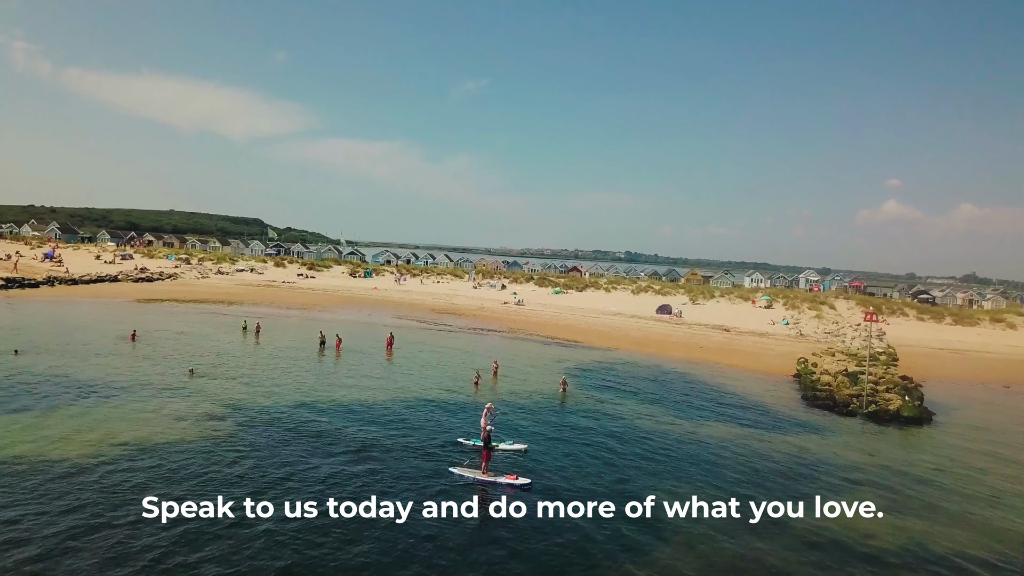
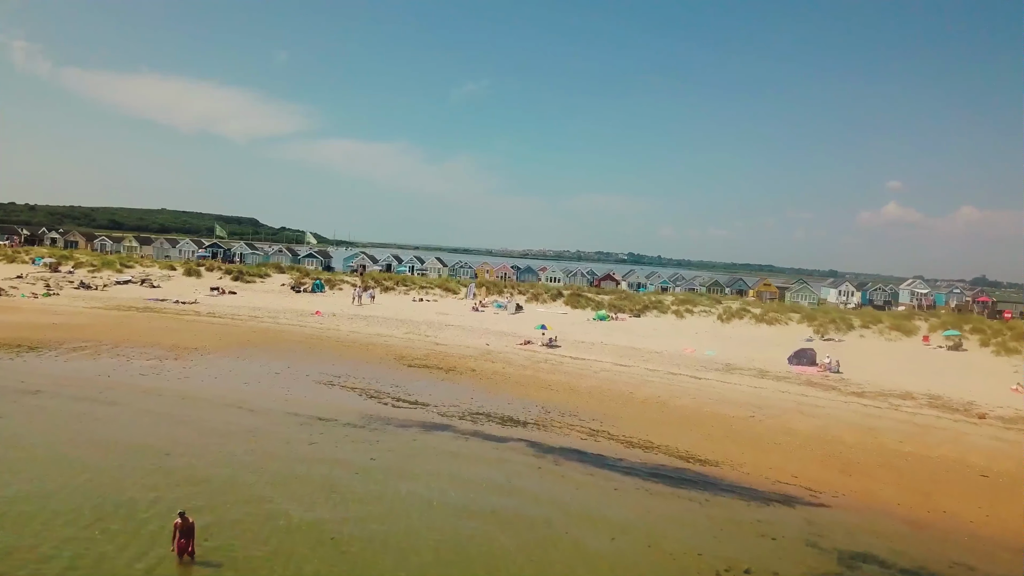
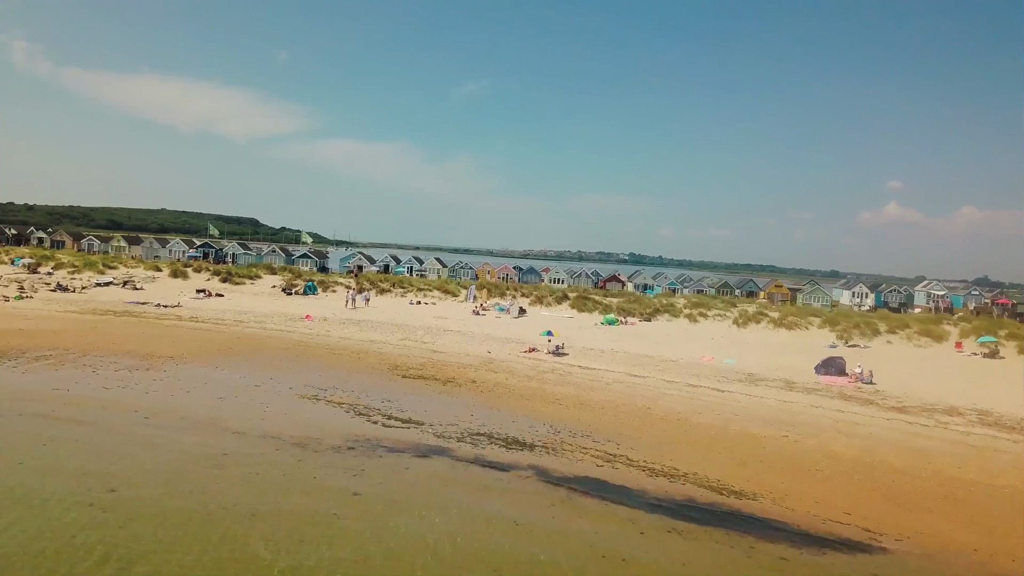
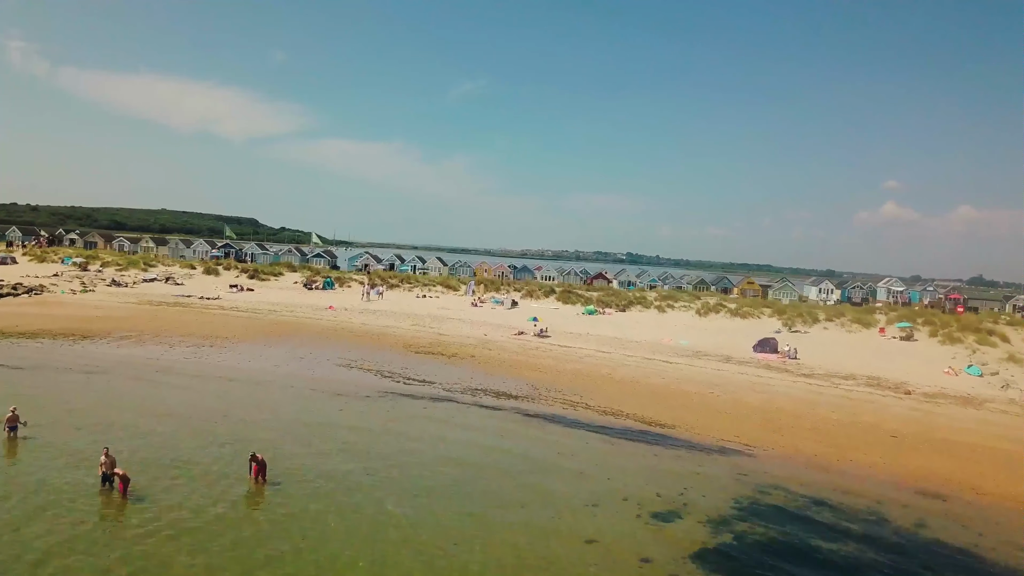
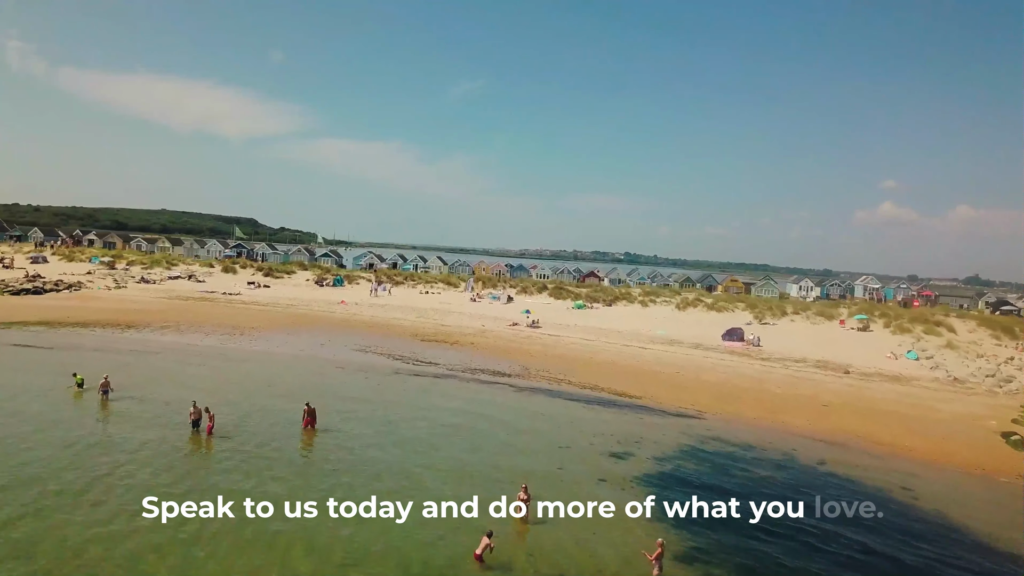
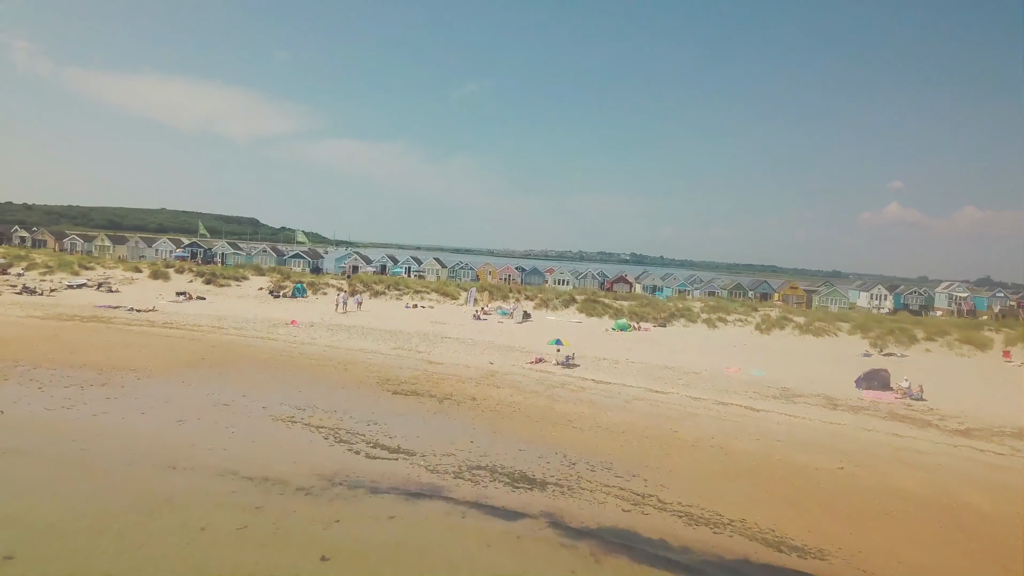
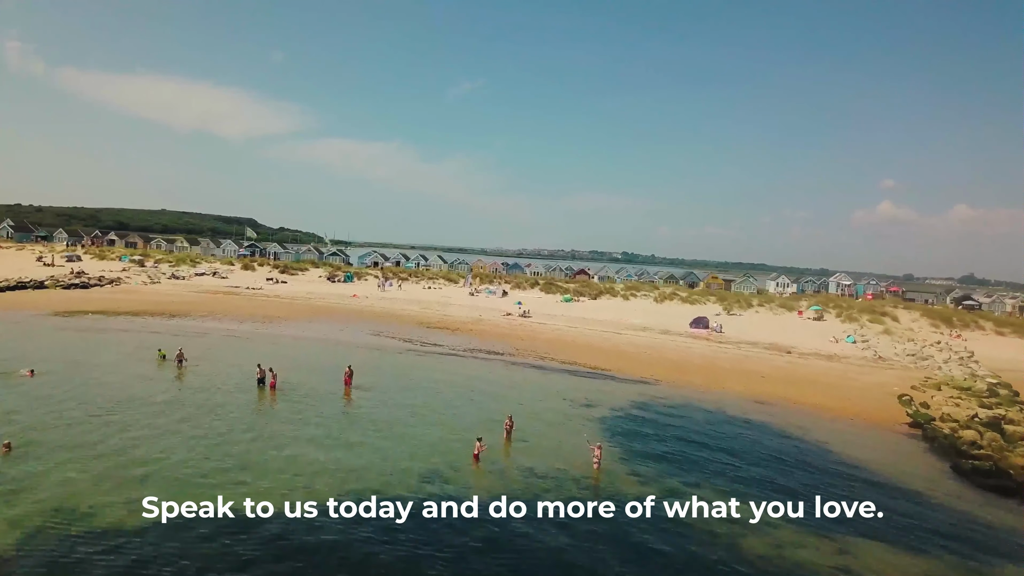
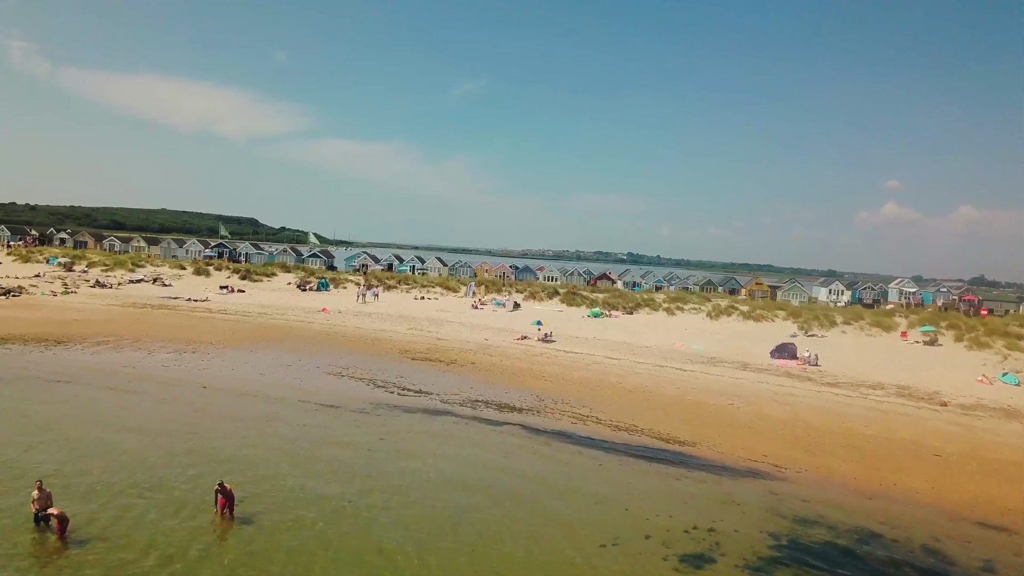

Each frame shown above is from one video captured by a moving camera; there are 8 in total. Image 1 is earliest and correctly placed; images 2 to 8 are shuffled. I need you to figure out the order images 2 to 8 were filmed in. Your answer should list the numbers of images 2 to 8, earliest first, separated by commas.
7, 5, 4, 8, 2, 3, 6
